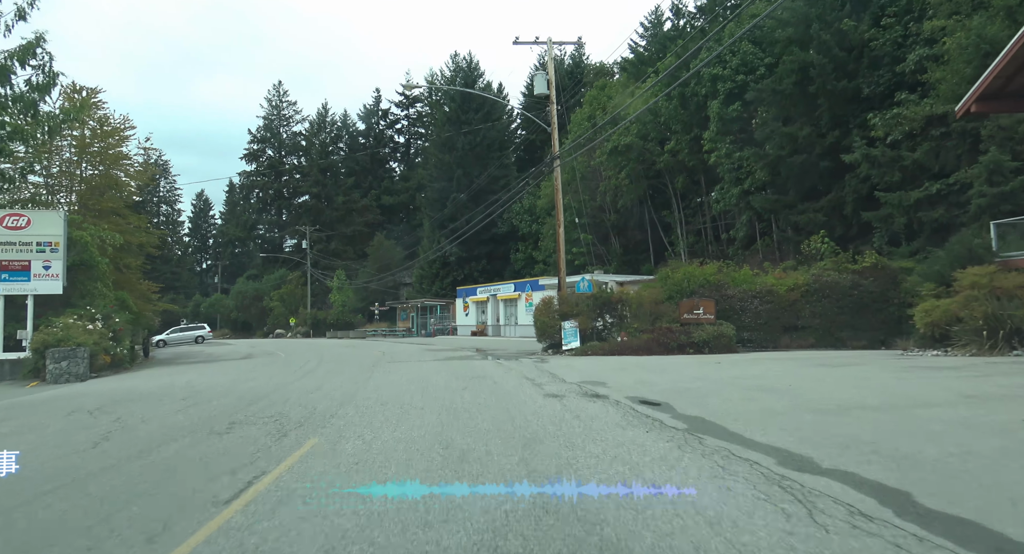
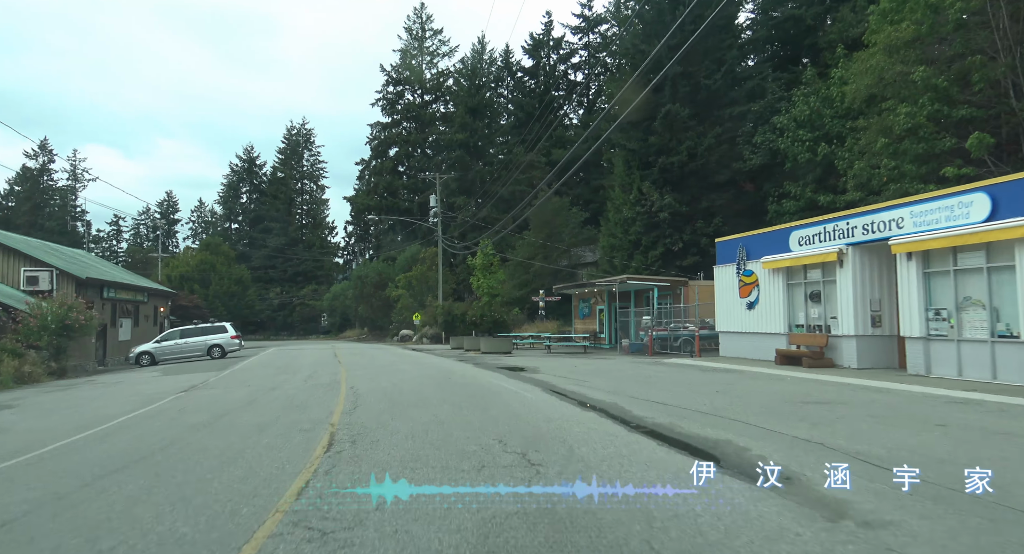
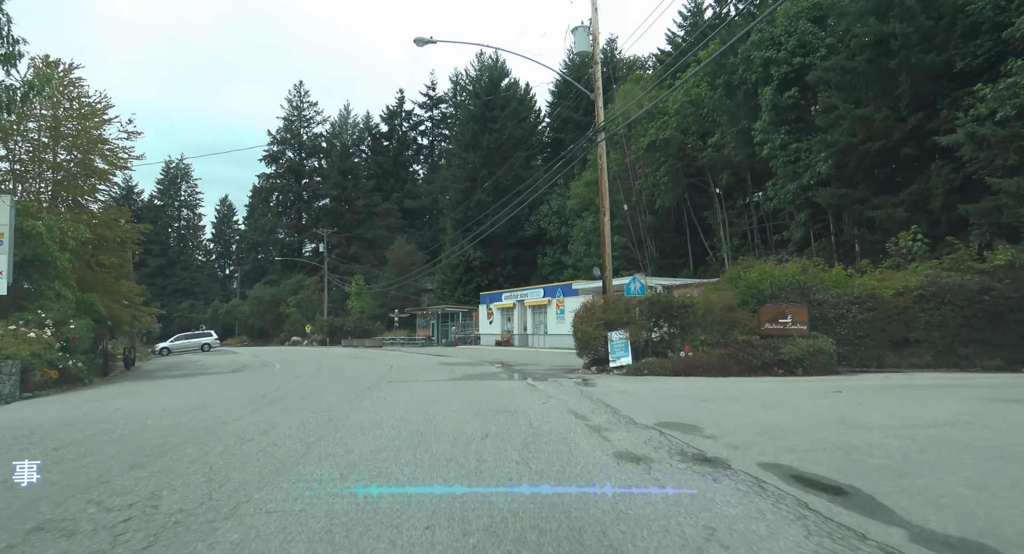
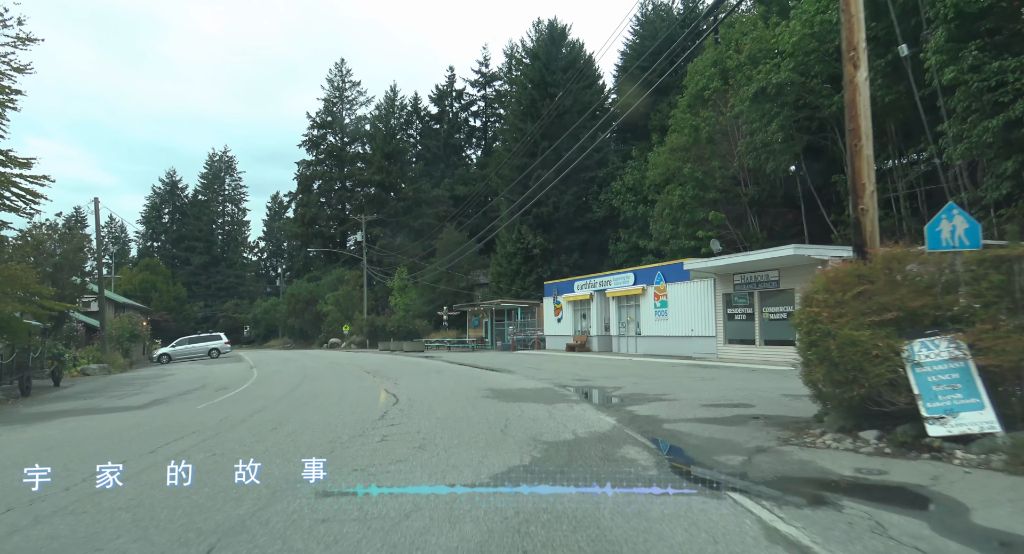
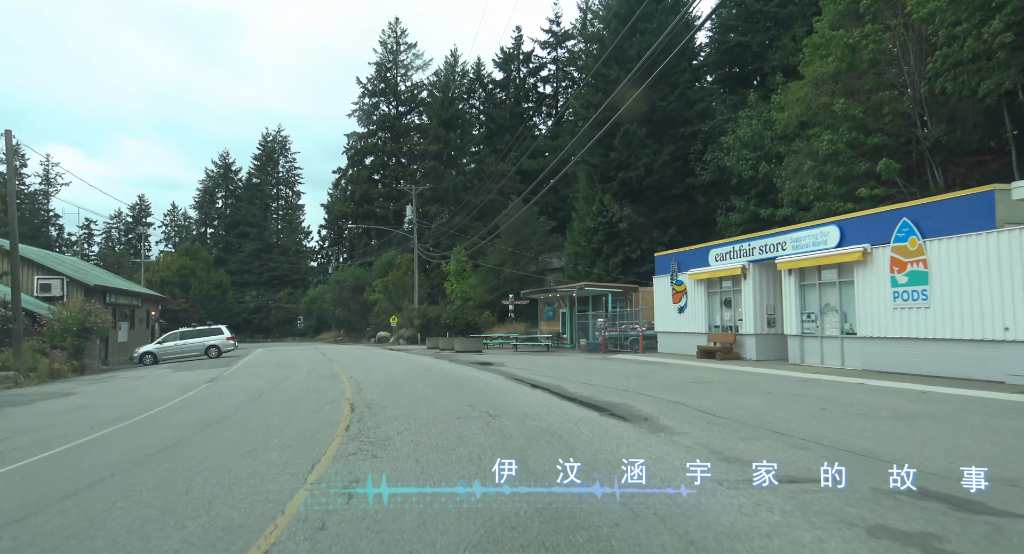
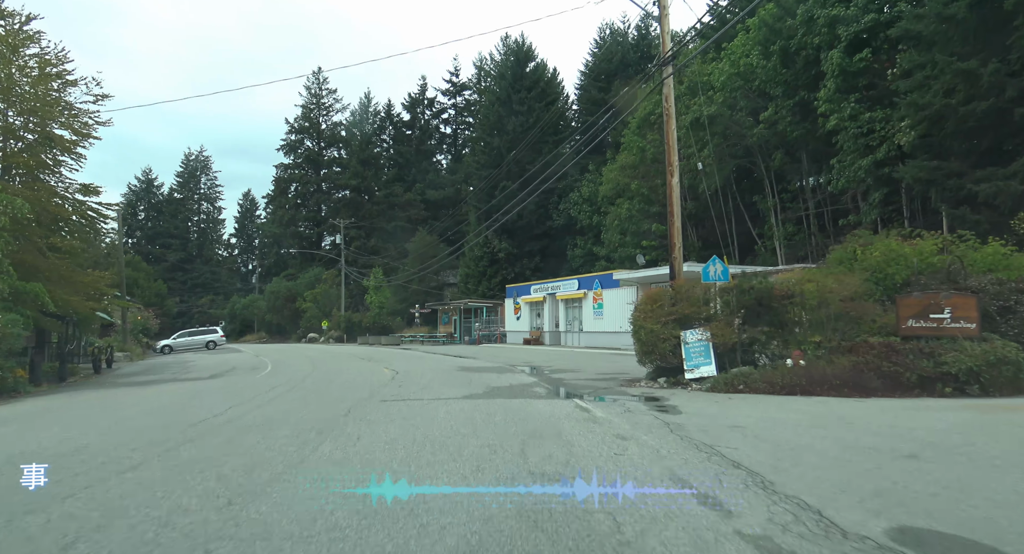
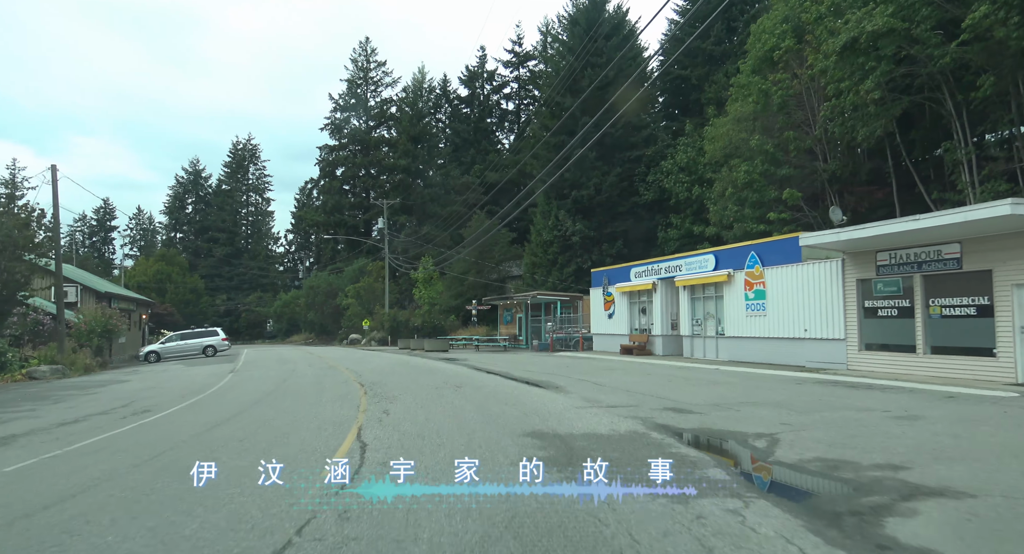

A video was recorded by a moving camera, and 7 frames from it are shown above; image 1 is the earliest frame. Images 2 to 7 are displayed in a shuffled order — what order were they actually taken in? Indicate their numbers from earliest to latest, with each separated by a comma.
3, 6, 4, 7, 5, 2
